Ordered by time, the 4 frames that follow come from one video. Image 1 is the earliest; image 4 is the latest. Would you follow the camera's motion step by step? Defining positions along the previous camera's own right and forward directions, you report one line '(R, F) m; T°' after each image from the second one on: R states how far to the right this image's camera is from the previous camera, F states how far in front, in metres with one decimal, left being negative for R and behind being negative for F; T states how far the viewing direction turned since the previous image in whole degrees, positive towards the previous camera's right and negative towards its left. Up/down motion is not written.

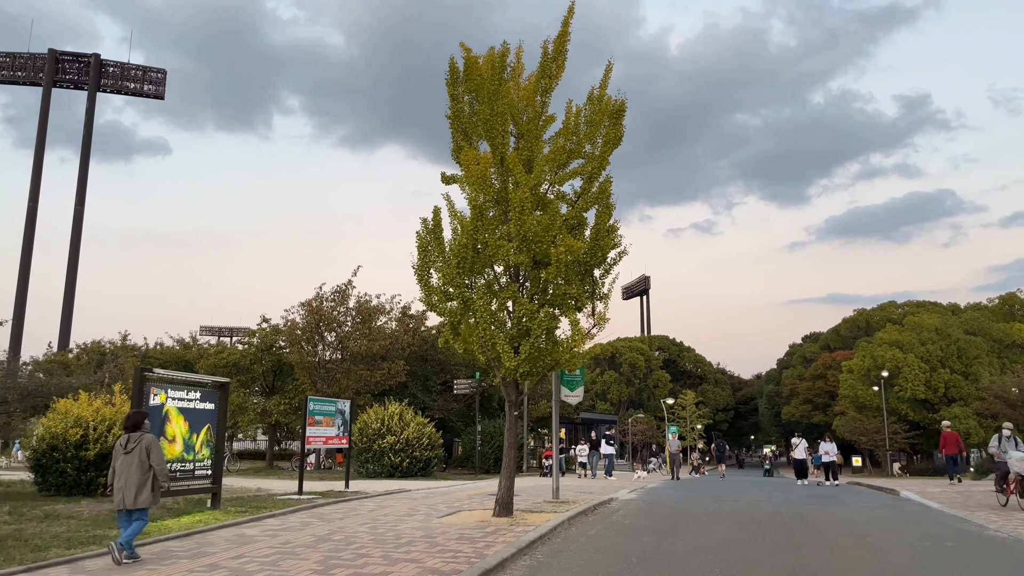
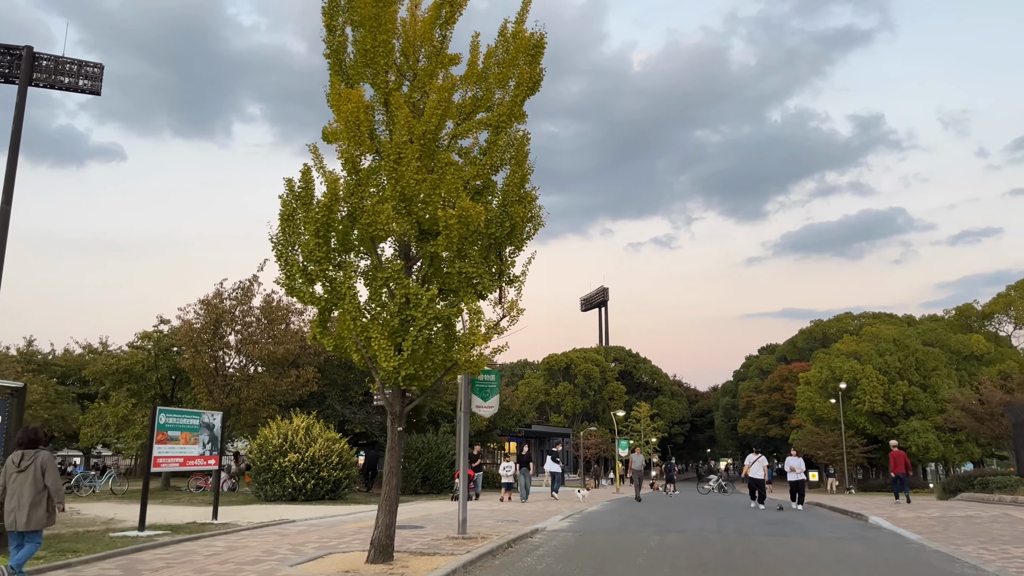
(+0.9, +2.6) m; +3°
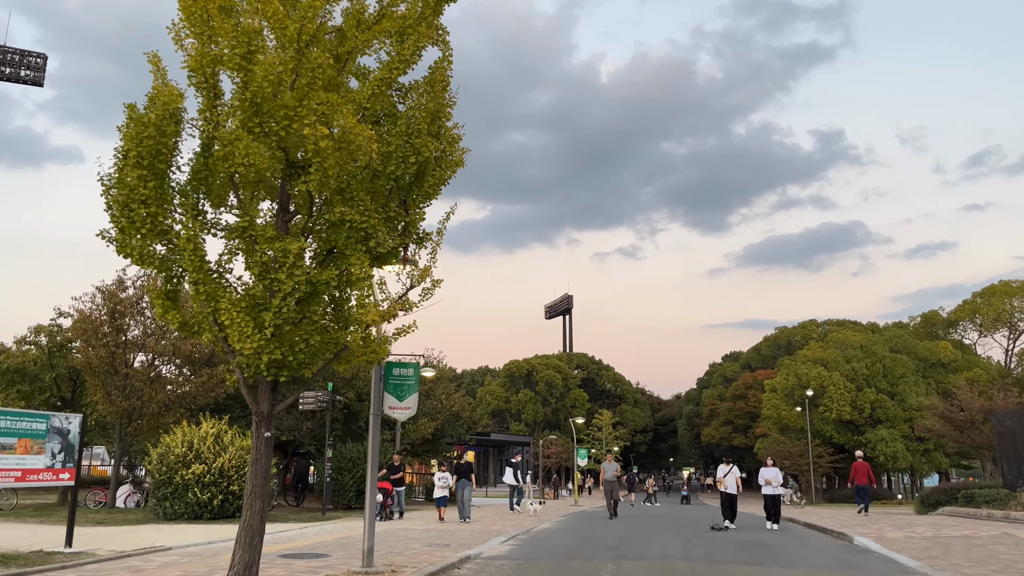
(+0.5, +2.3) m; +2°
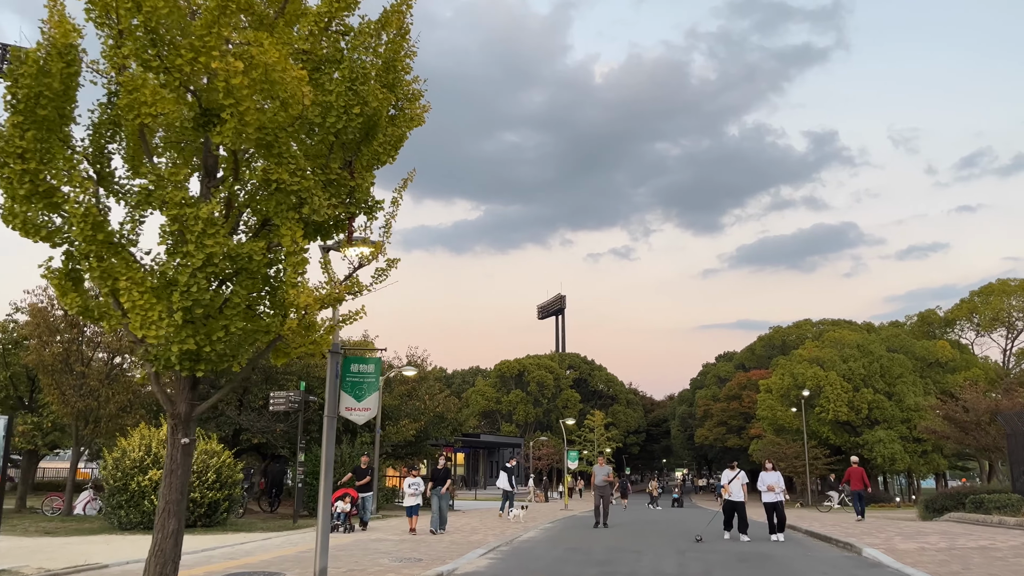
(+0.2, +1.1) m; 0°
